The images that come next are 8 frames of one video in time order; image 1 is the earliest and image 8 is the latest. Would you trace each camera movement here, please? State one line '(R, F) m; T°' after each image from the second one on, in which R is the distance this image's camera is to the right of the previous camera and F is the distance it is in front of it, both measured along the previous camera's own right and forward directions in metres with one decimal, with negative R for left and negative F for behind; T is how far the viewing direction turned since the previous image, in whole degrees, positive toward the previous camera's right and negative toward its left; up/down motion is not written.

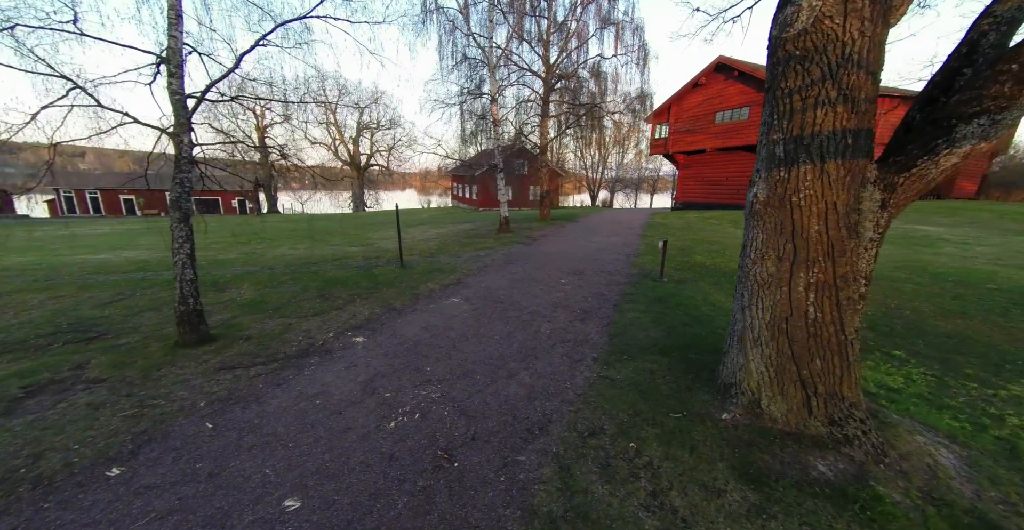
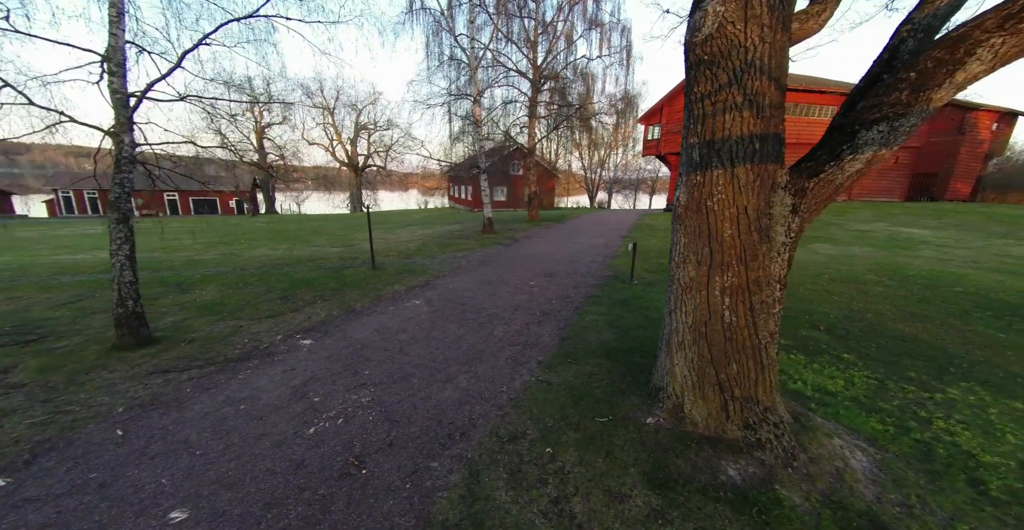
(+0.5, 0.0) m; +1°
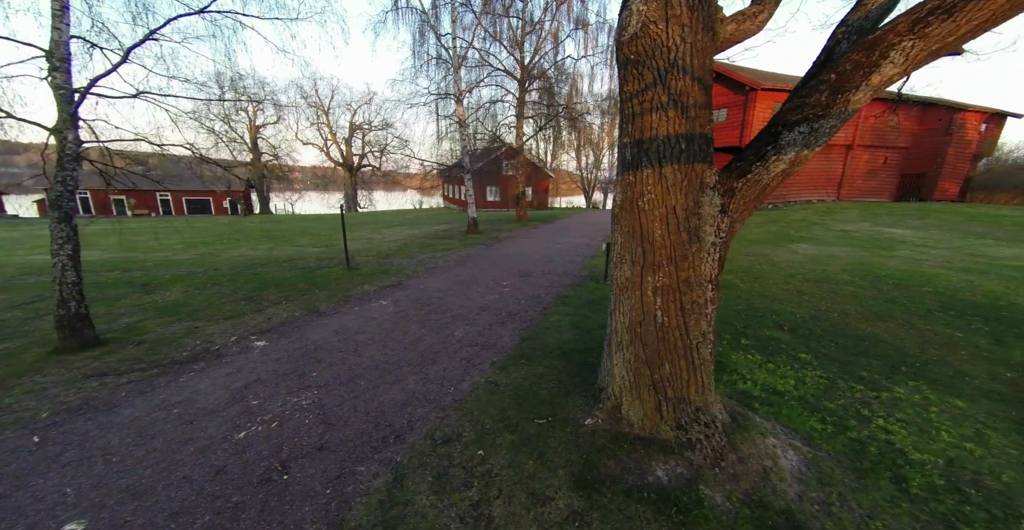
(+0.4, 0.0) m; +1°
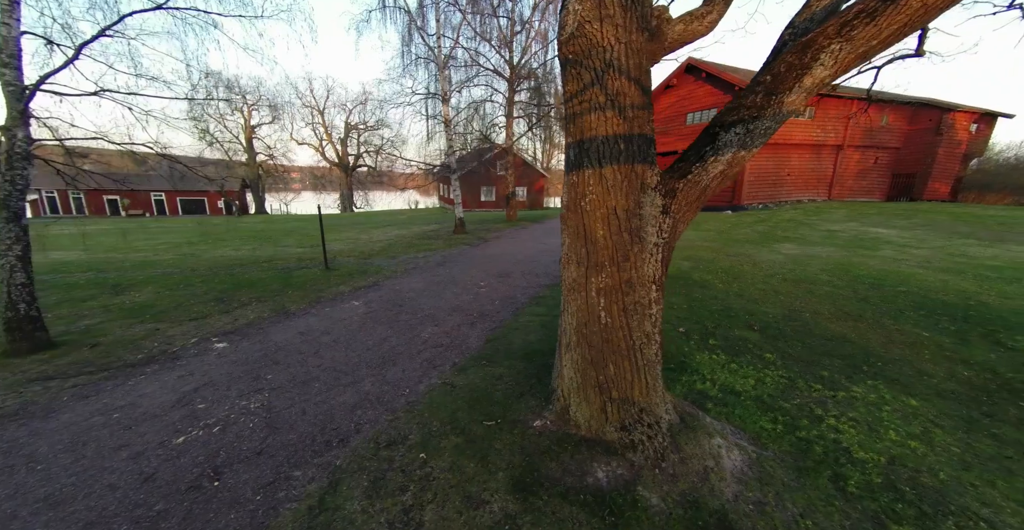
(+0.4, 0.0) m; +1°
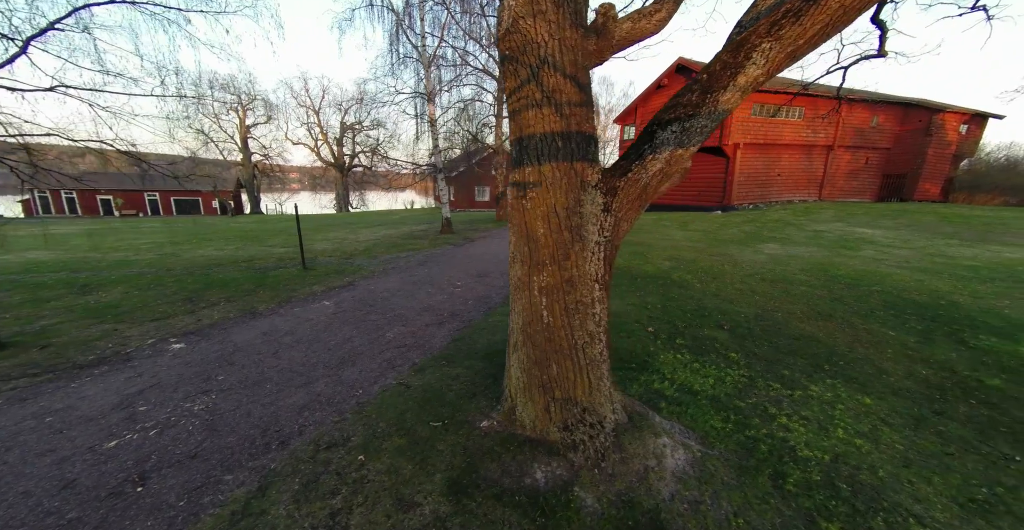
(+0.4, 0.0) m; +1°
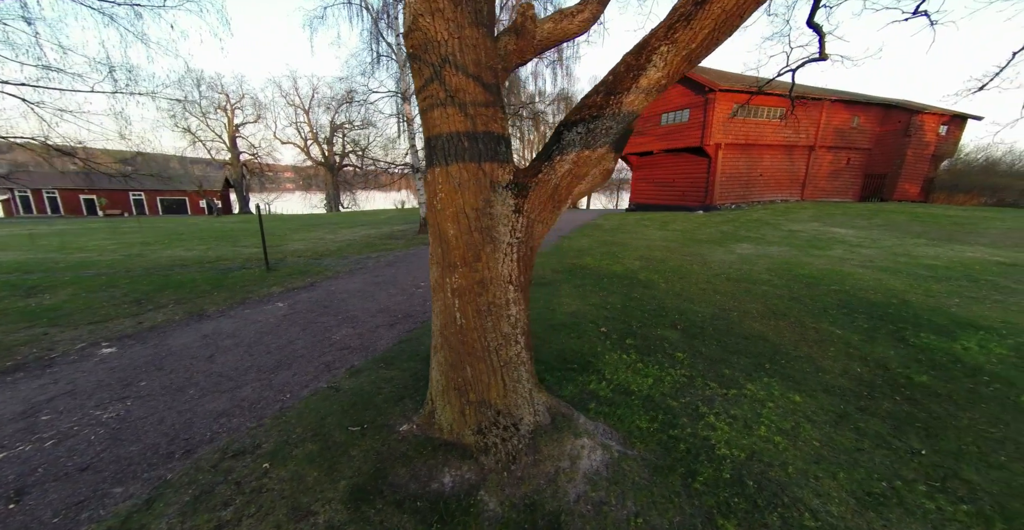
(+0.5, 0.0) m; +2°
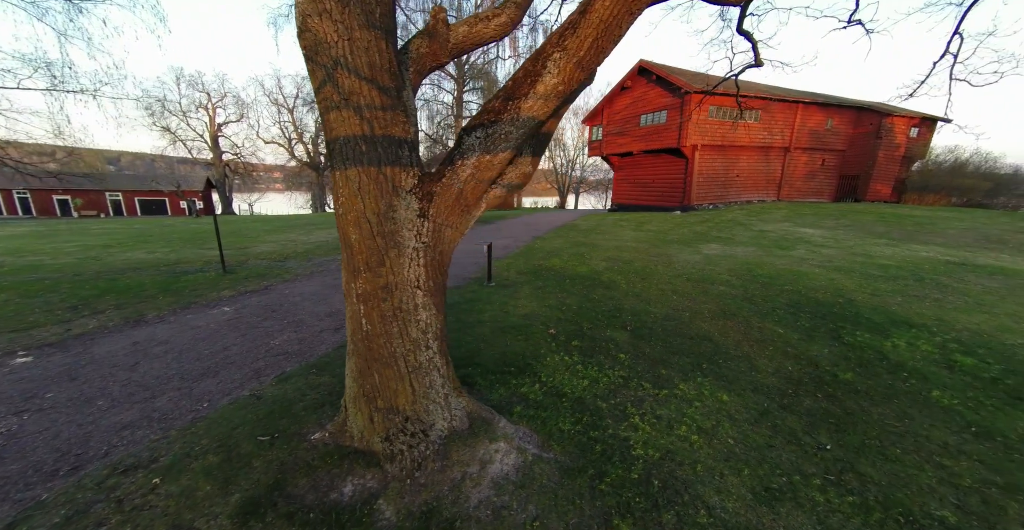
(+0.5, 0.0) m; +2°
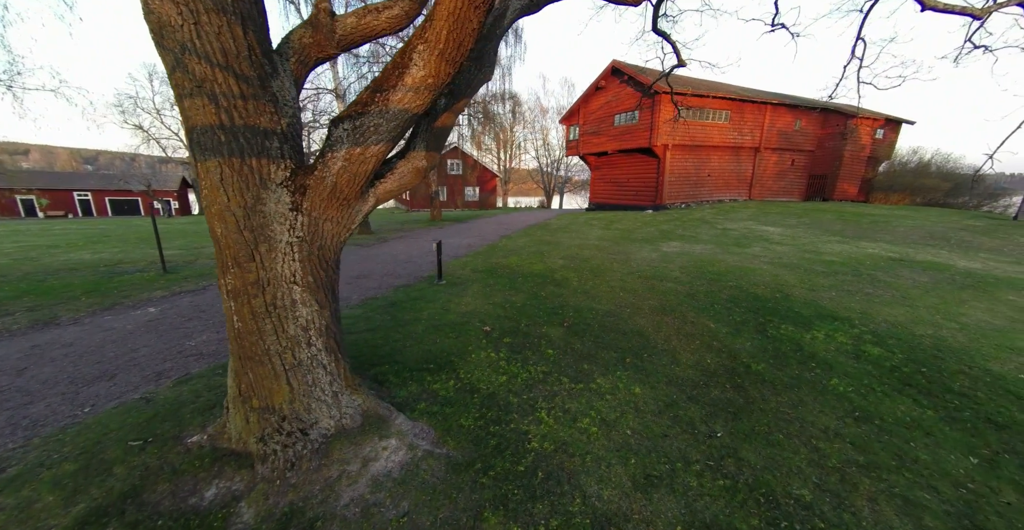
(+0.7, 0.0) m; +3°
